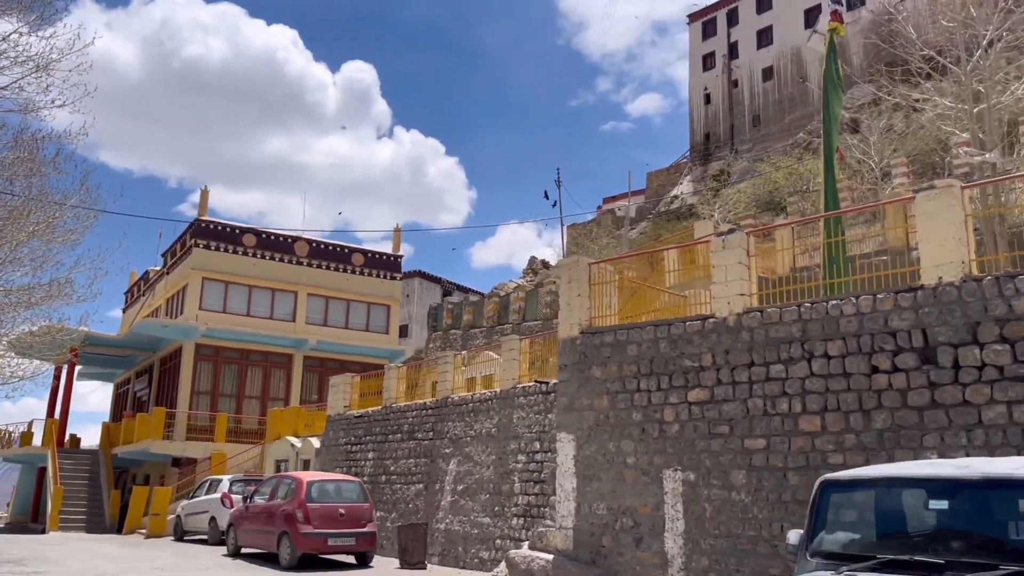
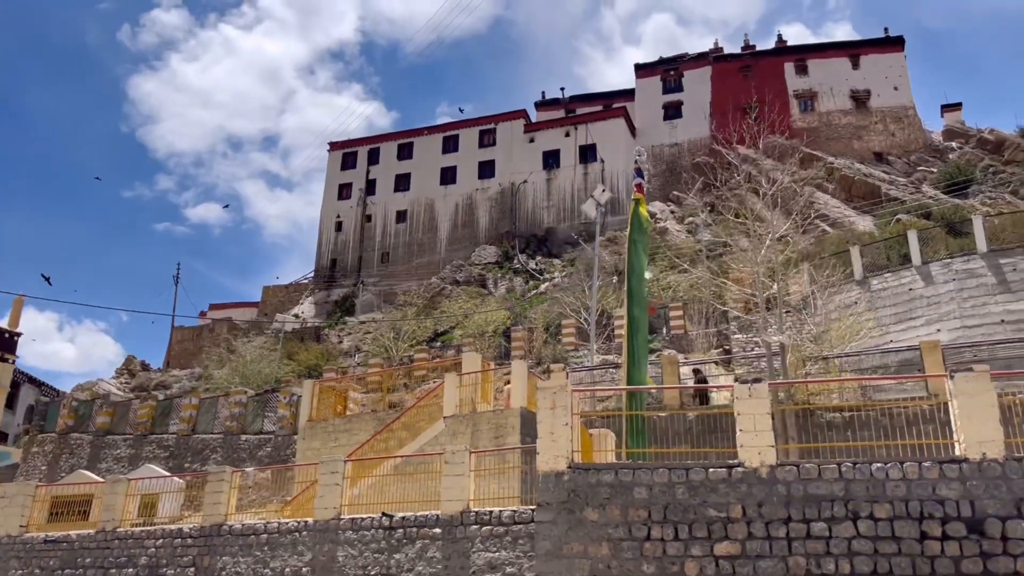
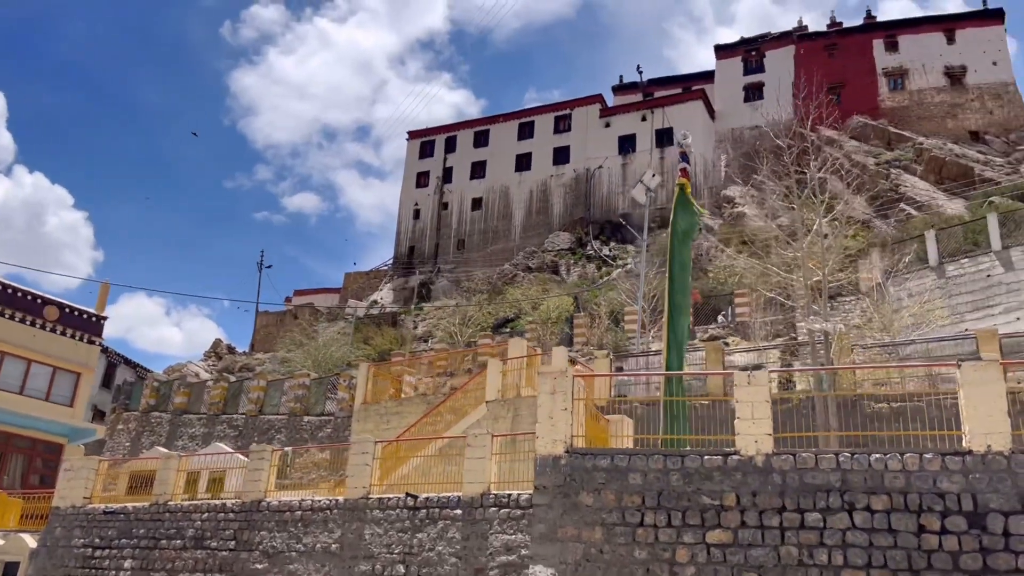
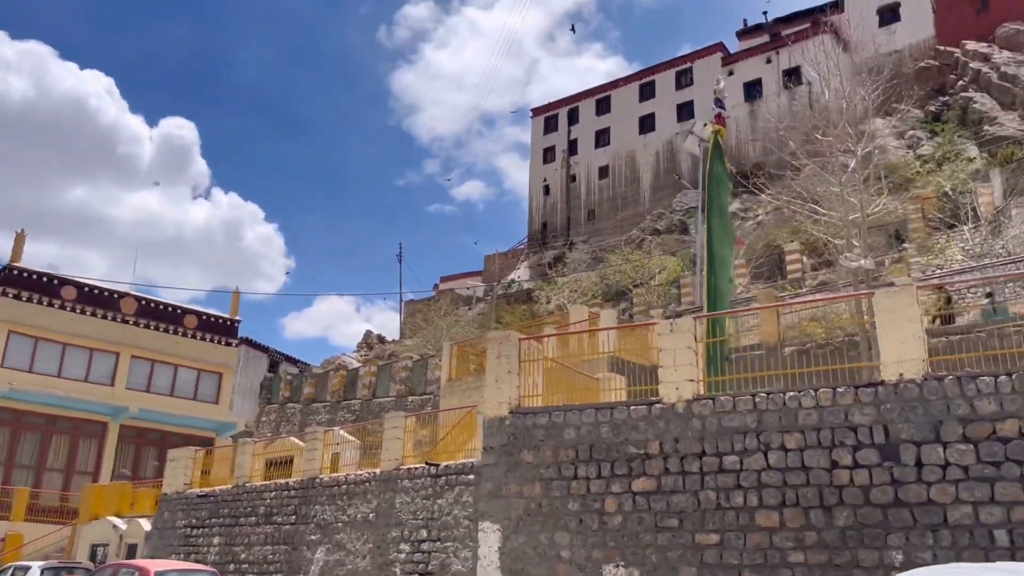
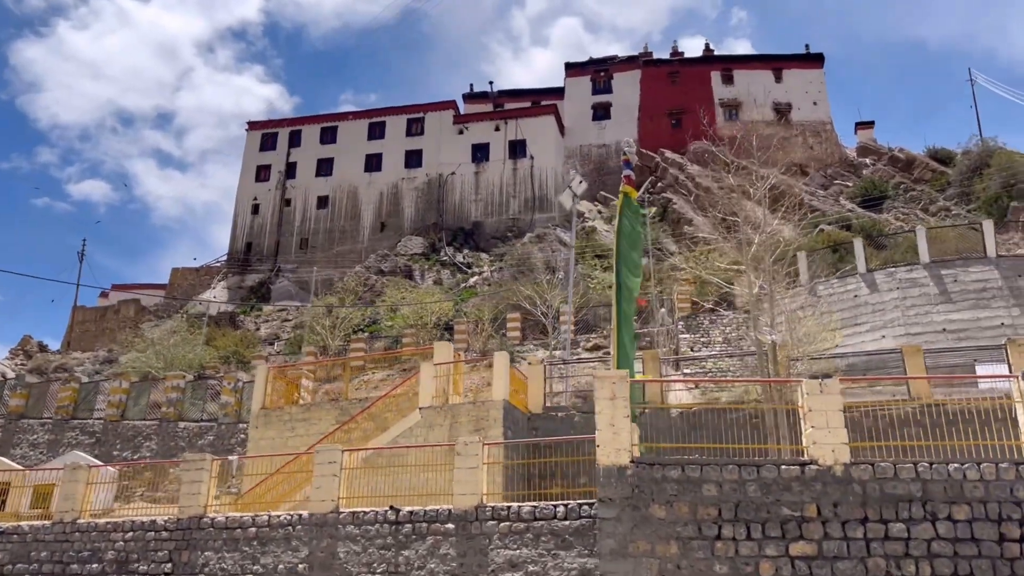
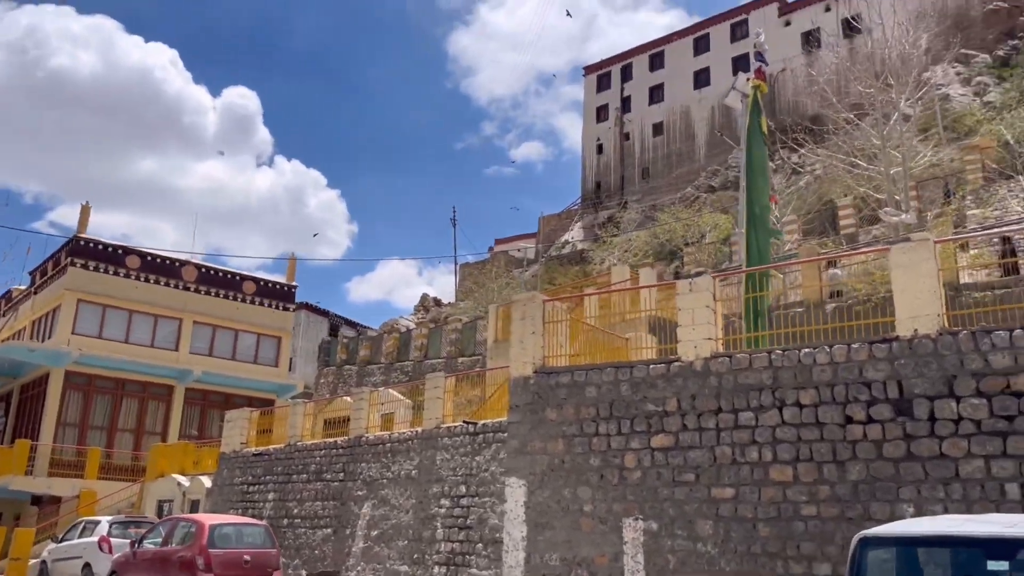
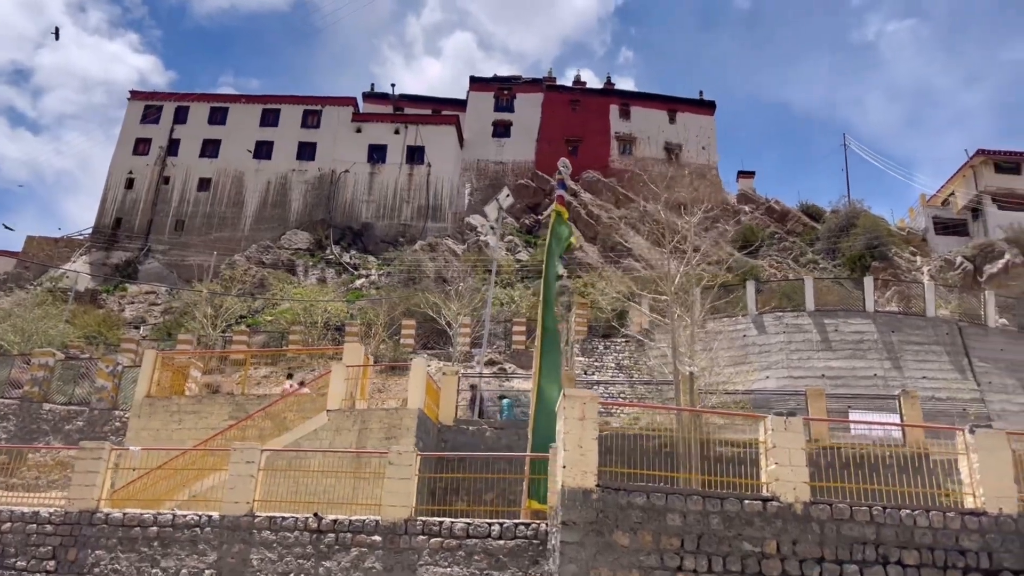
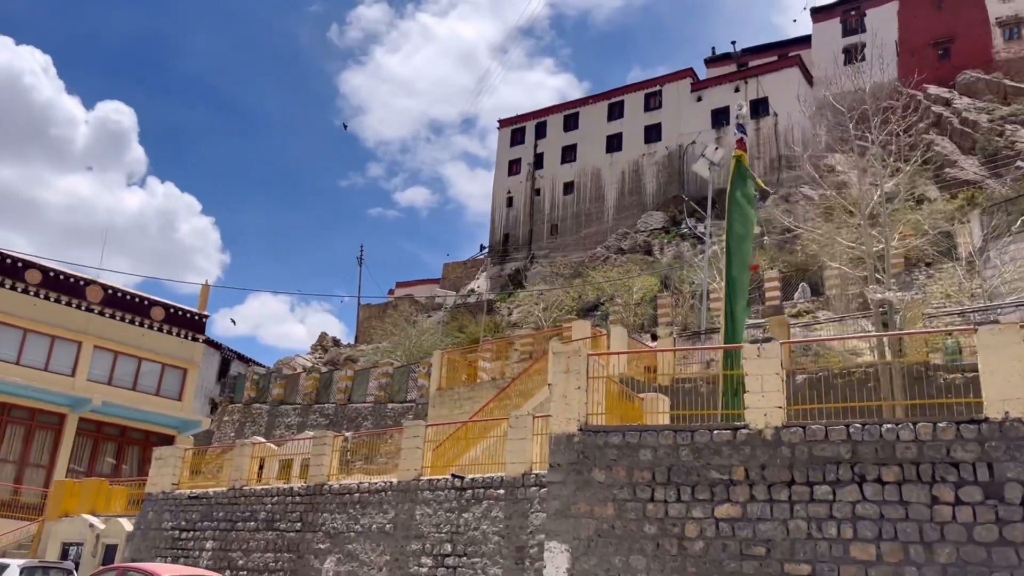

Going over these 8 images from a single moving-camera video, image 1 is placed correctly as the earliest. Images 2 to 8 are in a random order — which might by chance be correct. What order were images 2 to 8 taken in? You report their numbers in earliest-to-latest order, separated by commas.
6, 4, 8, 3, 2, 5, 7
